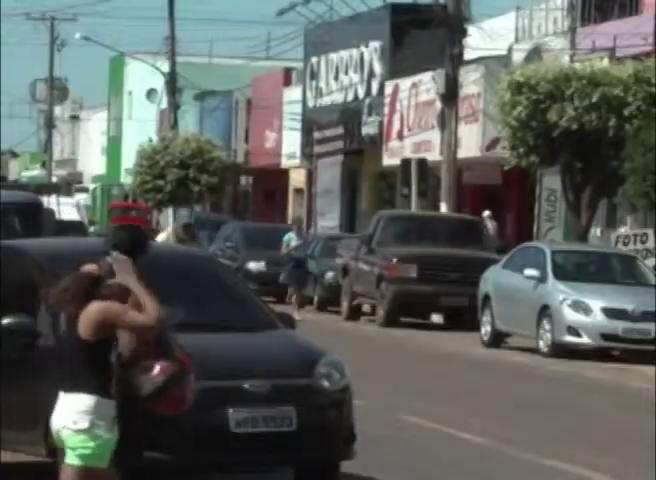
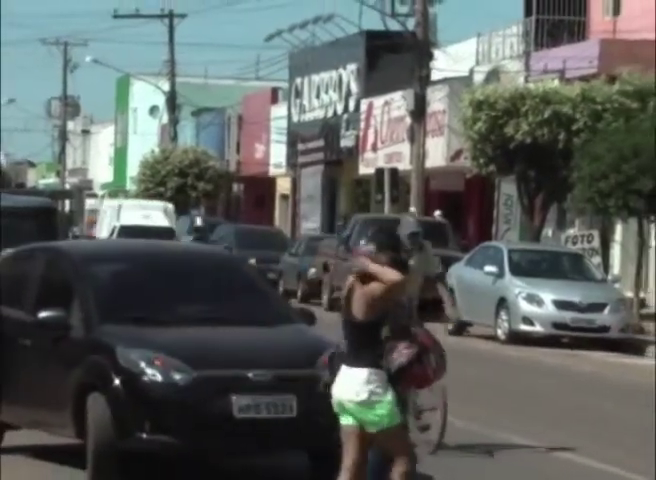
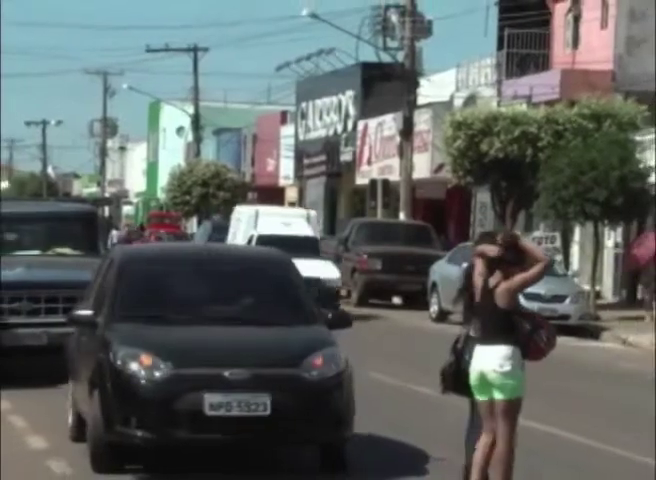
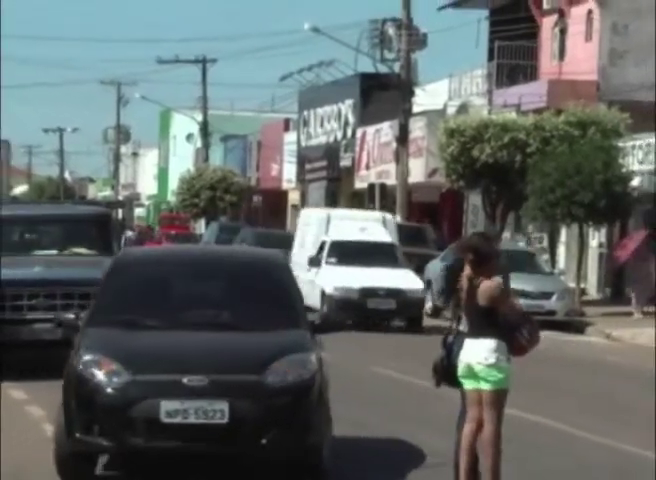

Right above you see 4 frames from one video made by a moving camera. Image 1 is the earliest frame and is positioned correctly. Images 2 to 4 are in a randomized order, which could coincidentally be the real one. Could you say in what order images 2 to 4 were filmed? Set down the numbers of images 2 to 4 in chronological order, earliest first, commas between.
2, 3, 4
